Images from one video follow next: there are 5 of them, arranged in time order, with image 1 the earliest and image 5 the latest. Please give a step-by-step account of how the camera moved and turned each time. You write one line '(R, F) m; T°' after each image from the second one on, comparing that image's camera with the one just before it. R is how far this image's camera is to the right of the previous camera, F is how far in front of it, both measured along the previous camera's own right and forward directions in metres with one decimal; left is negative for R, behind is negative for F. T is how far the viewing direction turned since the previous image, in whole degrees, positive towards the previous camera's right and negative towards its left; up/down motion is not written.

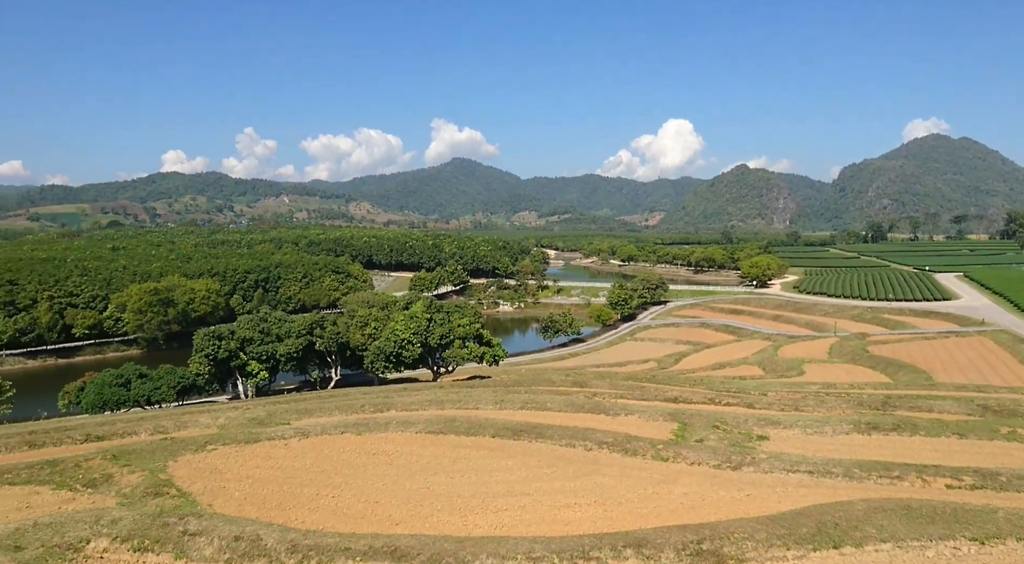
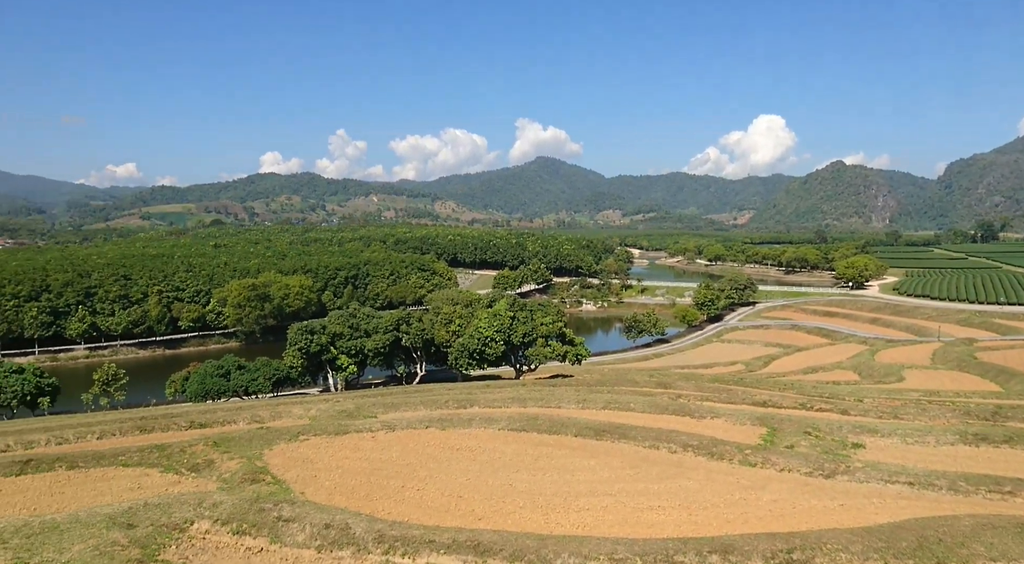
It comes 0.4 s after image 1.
(-0.6, -0.1) m; -6°
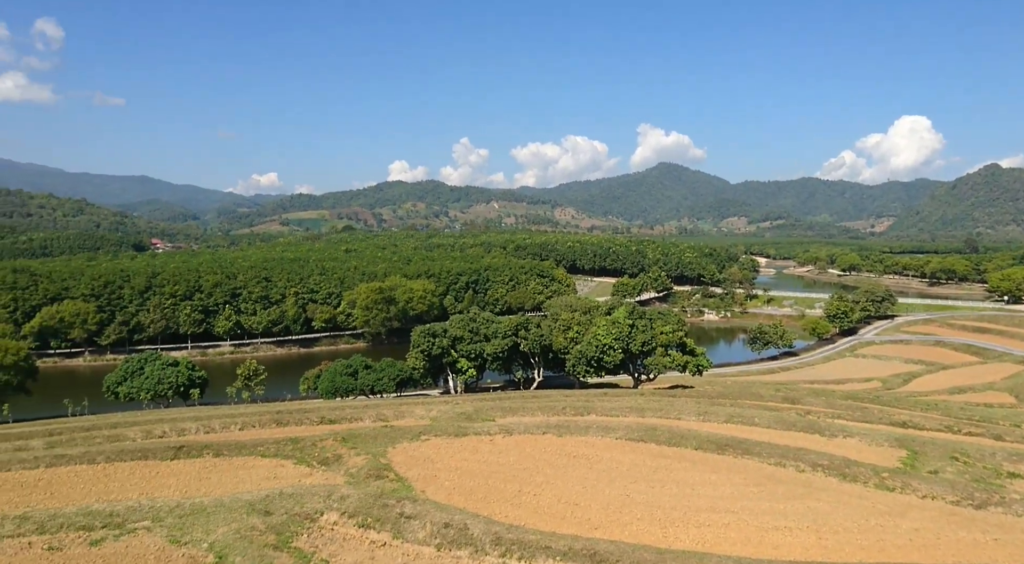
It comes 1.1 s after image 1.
(-0.8, -0.1) m; -9°
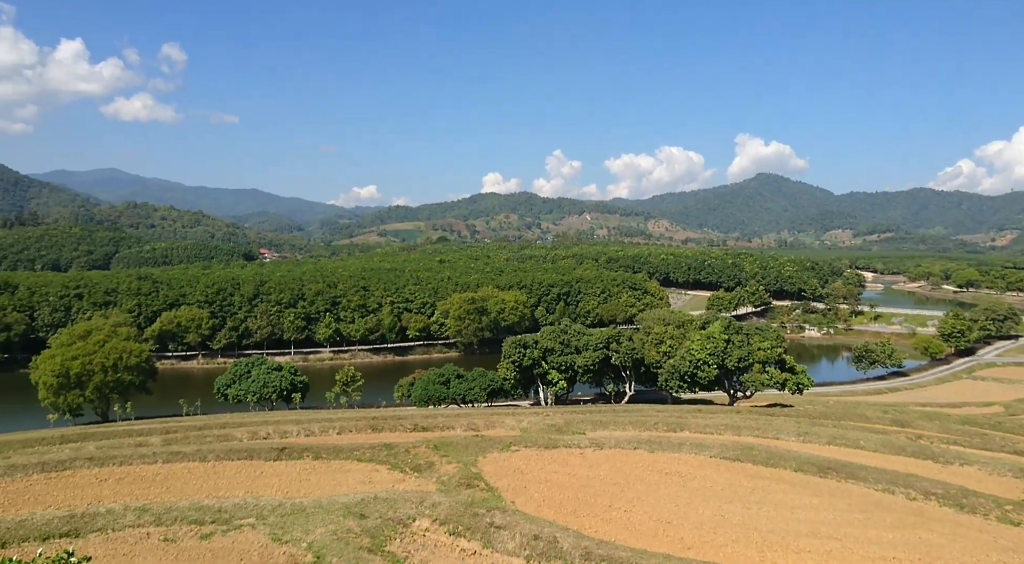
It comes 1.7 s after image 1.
(-0.7, -0.1) m; -7°
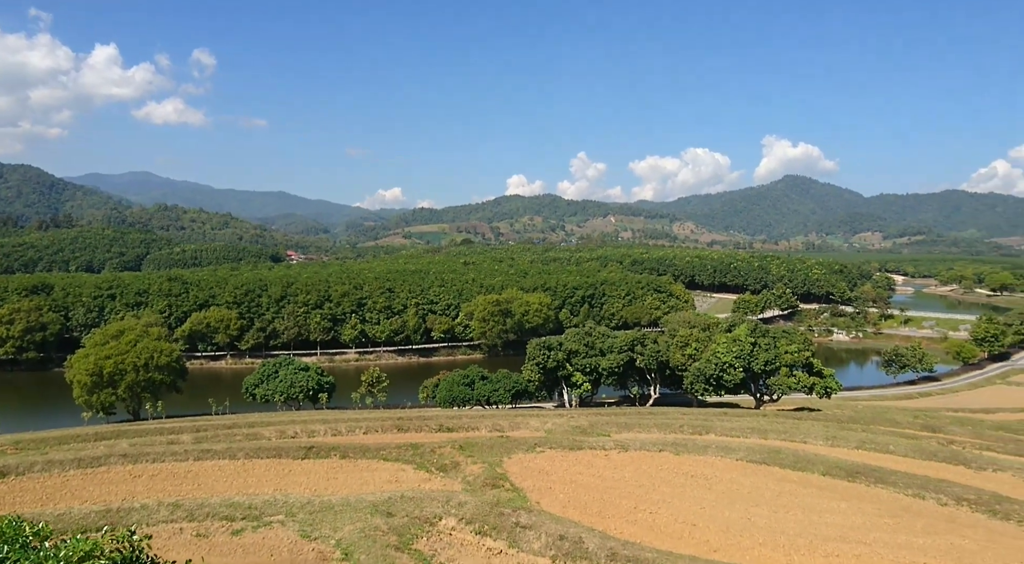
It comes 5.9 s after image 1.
(-0.5, -0.1) m; -1°
